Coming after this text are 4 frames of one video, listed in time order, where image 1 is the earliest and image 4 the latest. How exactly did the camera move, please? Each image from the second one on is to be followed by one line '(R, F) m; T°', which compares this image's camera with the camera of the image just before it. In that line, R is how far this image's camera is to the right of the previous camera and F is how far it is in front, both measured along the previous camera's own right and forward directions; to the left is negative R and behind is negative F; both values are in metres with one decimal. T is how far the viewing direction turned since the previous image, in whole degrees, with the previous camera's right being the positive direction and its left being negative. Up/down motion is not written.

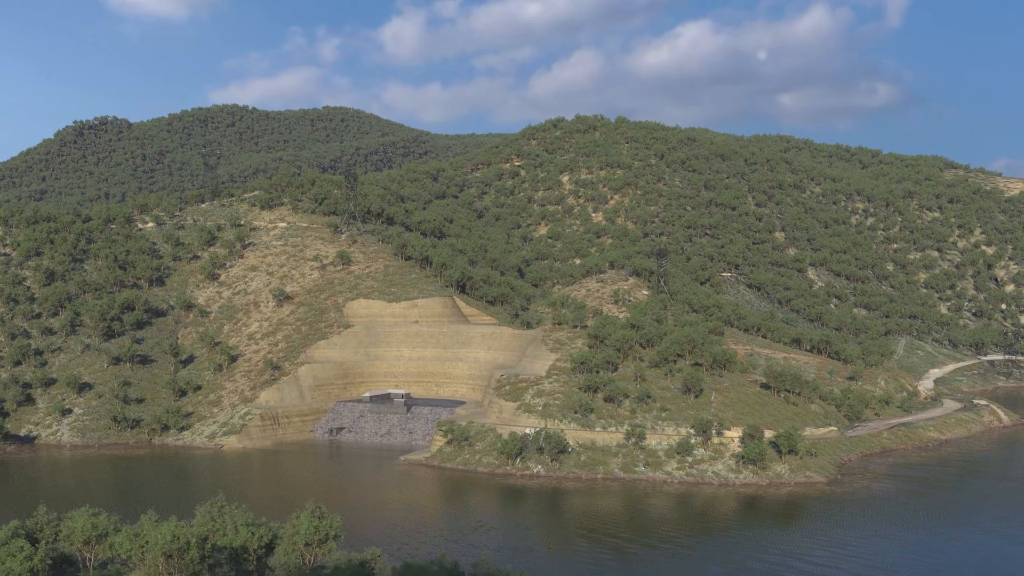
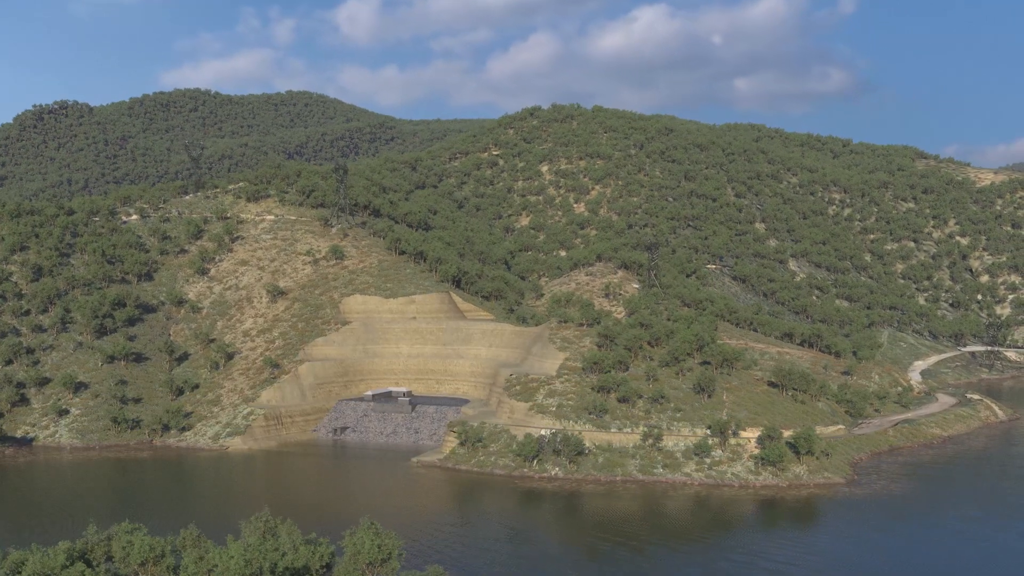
(-3.1, +0.6) m; +2°
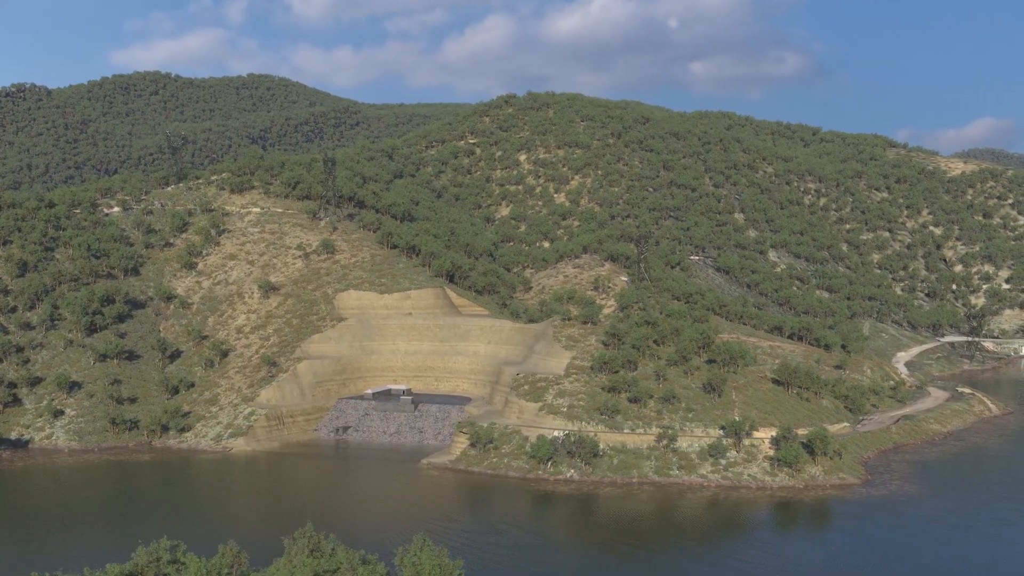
(-3.0, +0.6) m; +2°
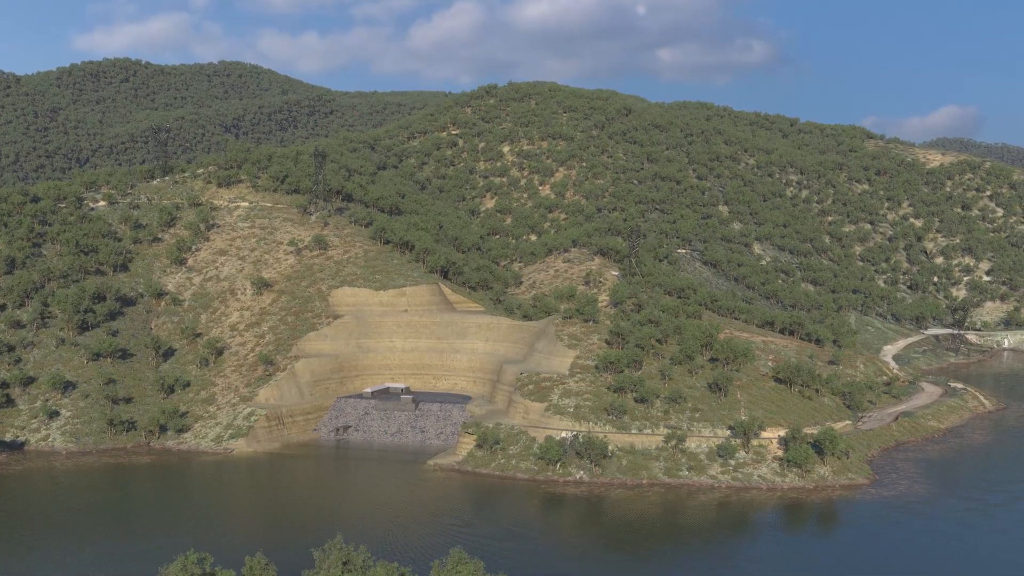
(-2.1, +0.5) m; +2°
